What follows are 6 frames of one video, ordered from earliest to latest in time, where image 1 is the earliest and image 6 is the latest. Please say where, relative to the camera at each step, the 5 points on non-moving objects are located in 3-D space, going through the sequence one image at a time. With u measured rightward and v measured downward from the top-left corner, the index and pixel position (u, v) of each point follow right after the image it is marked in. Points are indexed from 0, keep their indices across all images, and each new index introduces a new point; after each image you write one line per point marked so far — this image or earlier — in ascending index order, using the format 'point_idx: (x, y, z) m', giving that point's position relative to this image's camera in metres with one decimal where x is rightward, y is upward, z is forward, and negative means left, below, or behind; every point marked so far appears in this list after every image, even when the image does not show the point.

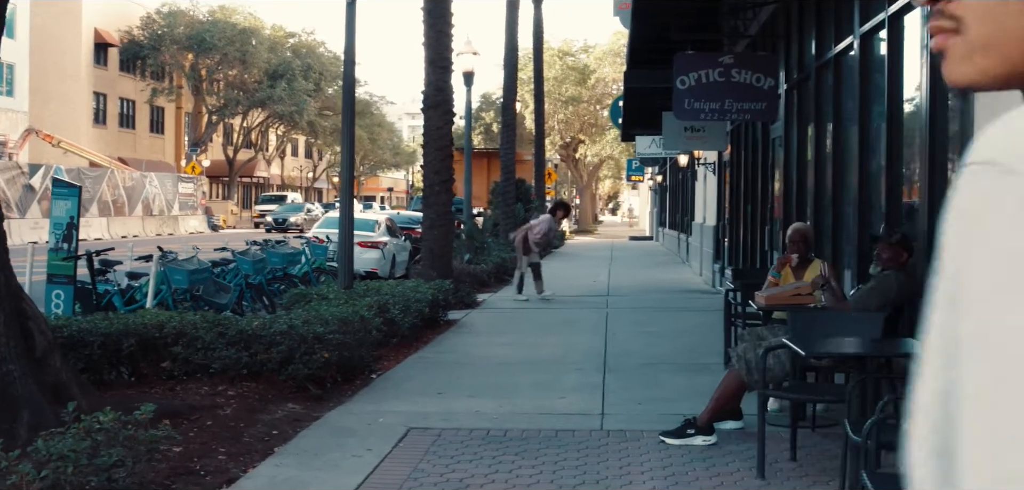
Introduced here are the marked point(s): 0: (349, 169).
0: (-1.3, +0.6, +12.3) m
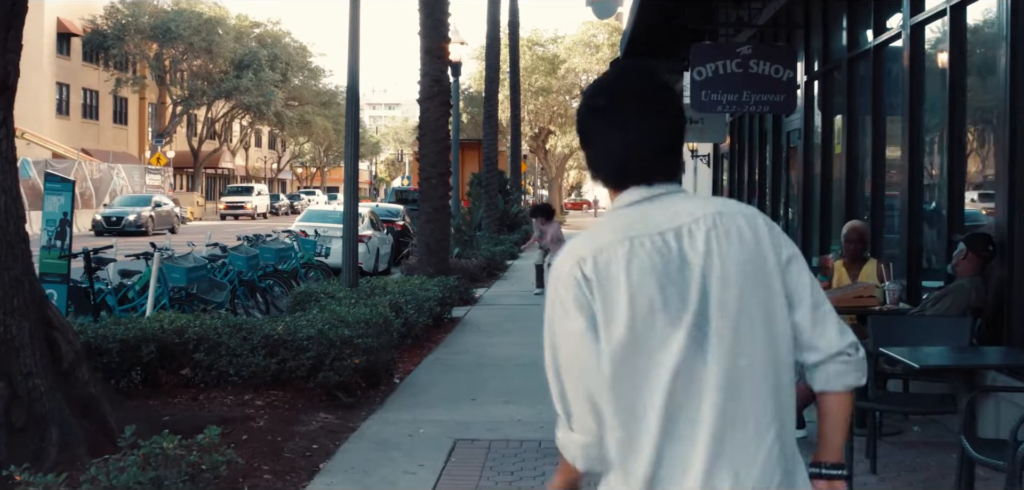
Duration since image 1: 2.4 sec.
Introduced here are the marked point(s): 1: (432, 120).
0: (-1.2, +0.6, +11.8) m
1: (-0.8, +1.2, +14.9) m
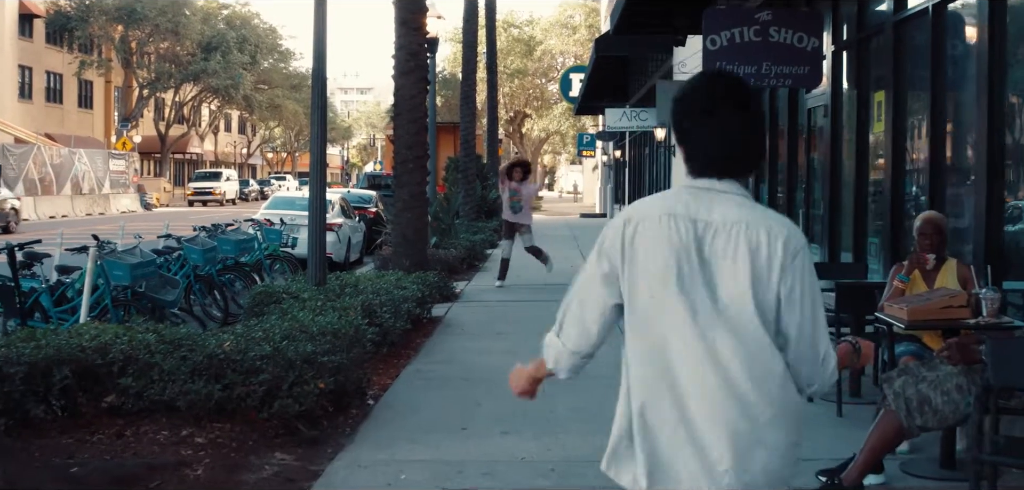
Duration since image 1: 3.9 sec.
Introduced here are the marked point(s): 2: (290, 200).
0: (-1.3, +0.7, +10.4) m
1: (-0.9, +1.3, +13.4) m
2: (-2.9, +0.6, +20.0) m
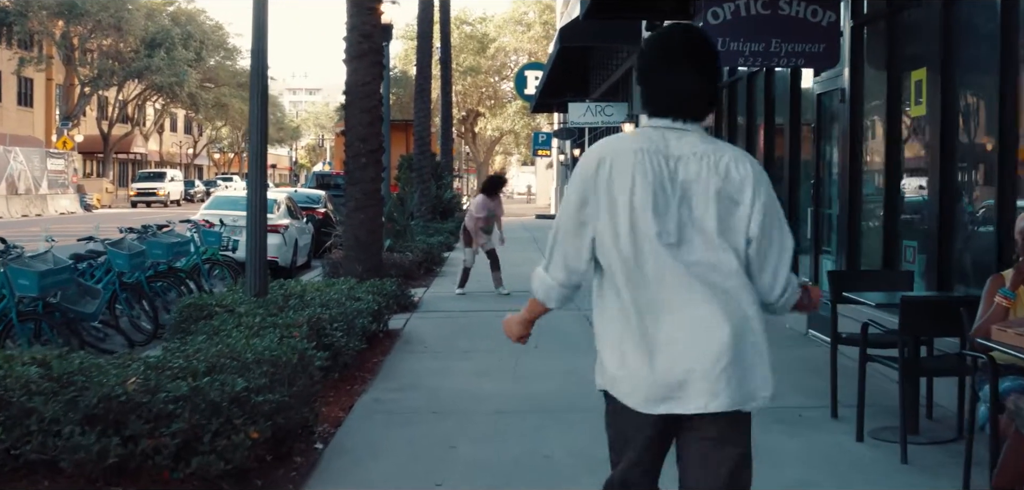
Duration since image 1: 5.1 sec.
0: (-1.5, +0.7, +8.9) m
1: (-1.2, +1.2, +12.0) m
2: (-3.4, +0.5, +18.4) m
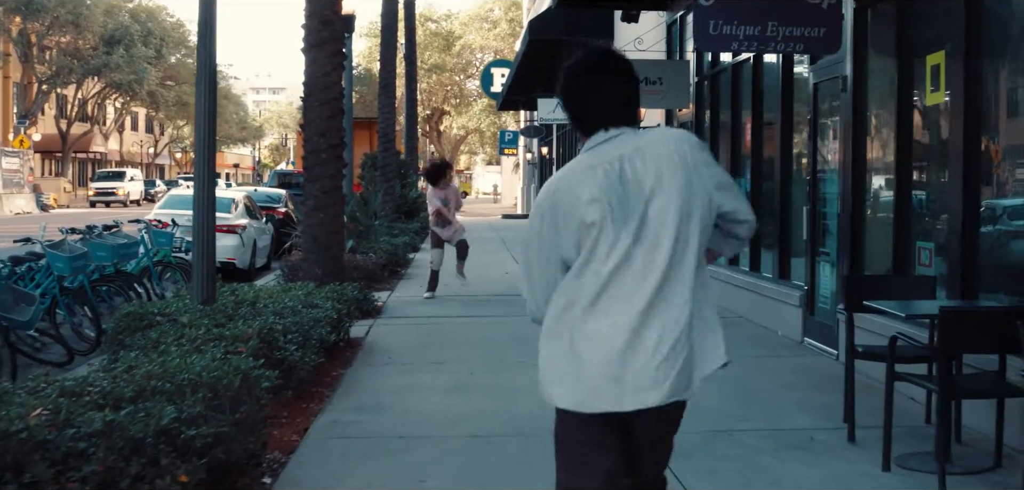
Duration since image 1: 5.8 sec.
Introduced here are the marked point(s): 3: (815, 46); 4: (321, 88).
0: (-1.6, +0.6, +8.0) m
1: (-1.4, +1.2, +11.1) m
2: (-3.7, +0.5, +17.5) m
3: (+1.7, +1.1, +8.4) m
4: (-1.4, +1.1, +11.1) m
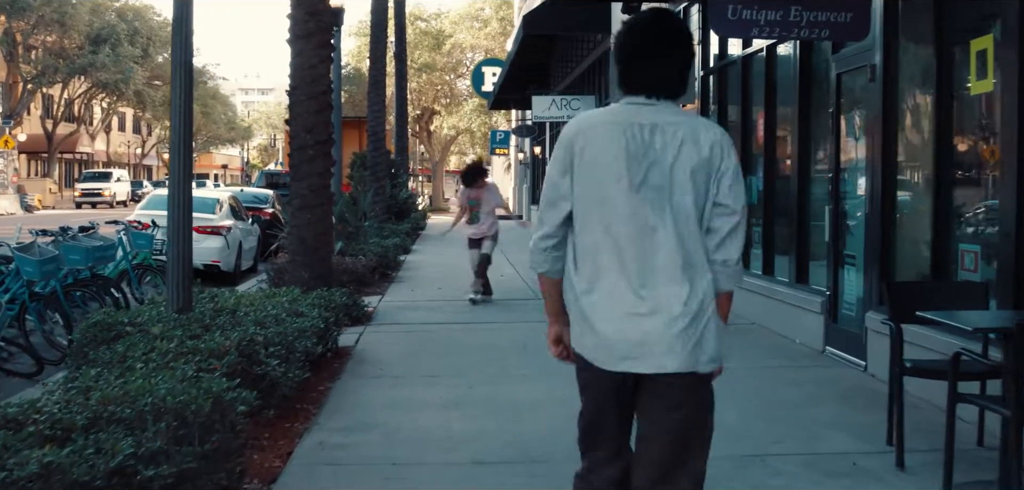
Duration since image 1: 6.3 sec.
0: (-1.6, +0.6, +7.4) m
1: (-1.4, +1.2, +10.5) m
2: (-3.8, +0.5, +16.9) m
3: (+1.7, +1.1, +7.7) m
4: (-1.4, +1.1, +10.5) m
